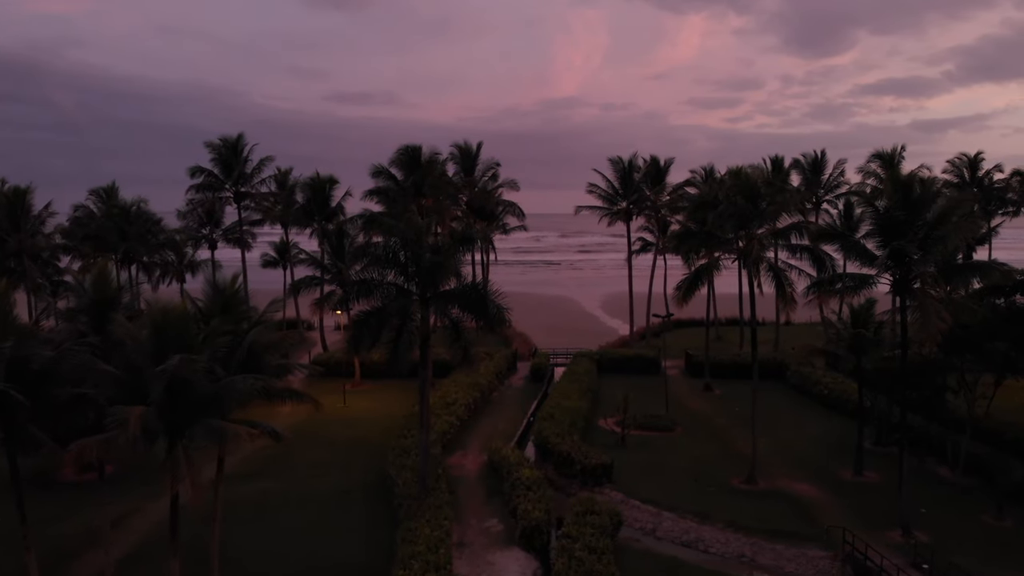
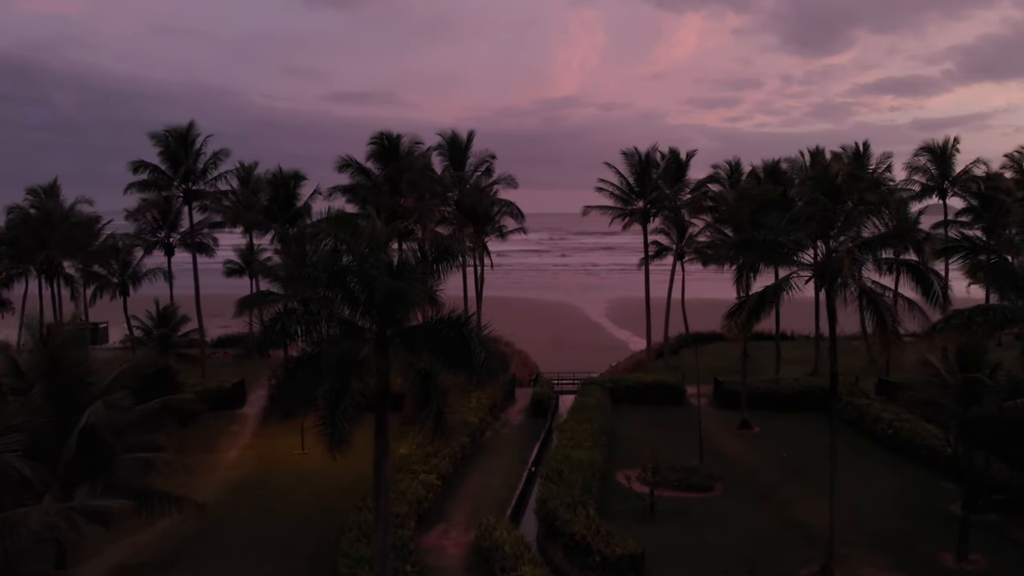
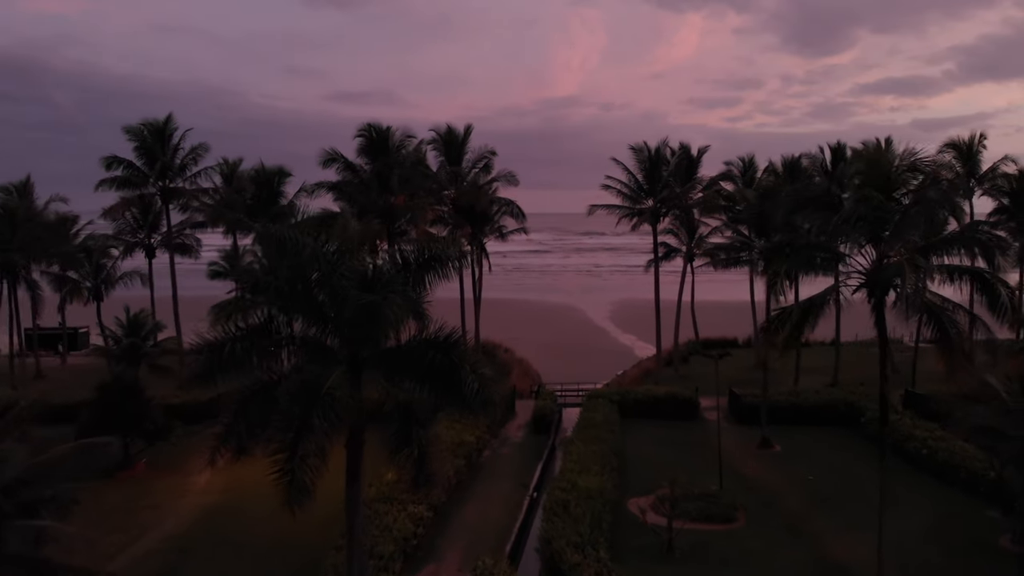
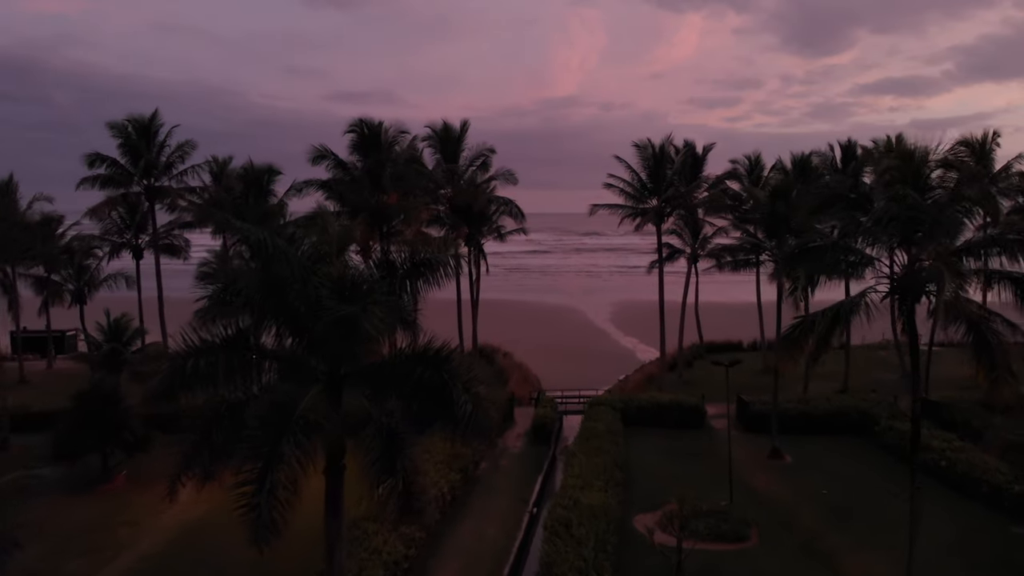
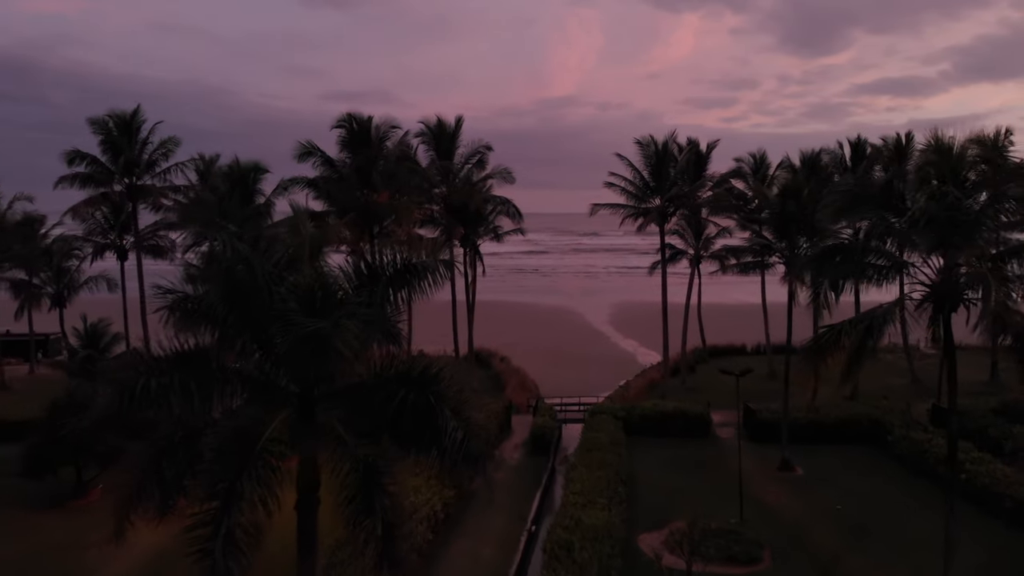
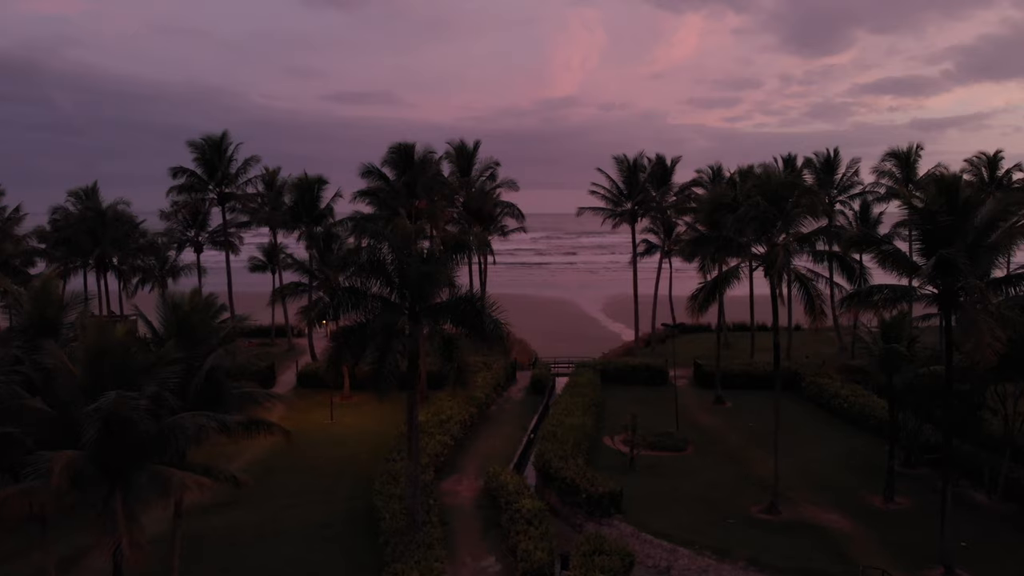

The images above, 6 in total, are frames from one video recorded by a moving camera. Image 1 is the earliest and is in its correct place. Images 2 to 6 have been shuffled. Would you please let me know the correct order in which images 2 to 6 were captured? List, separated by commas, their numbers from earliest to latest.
6, 2, 3, 4, 5
